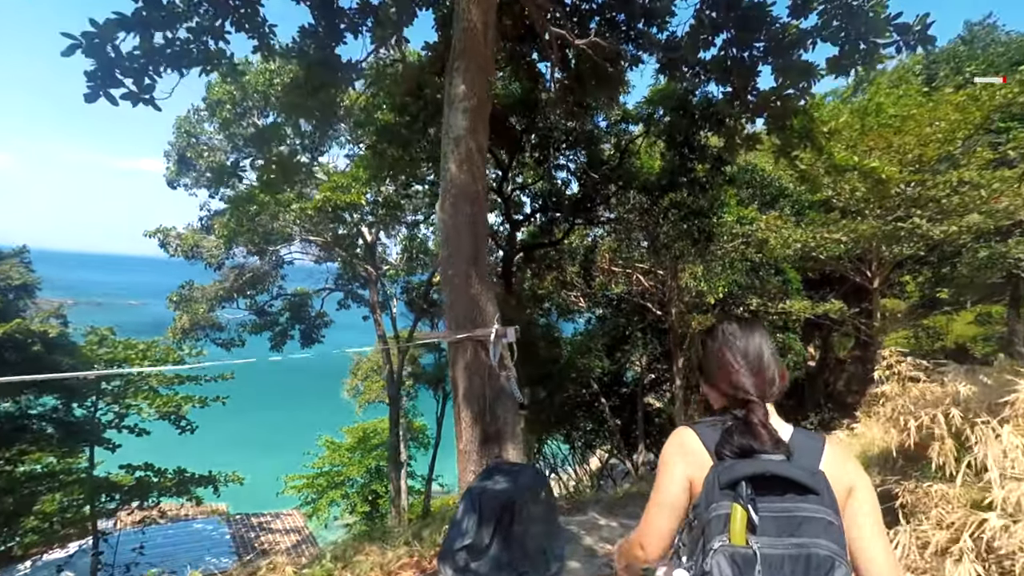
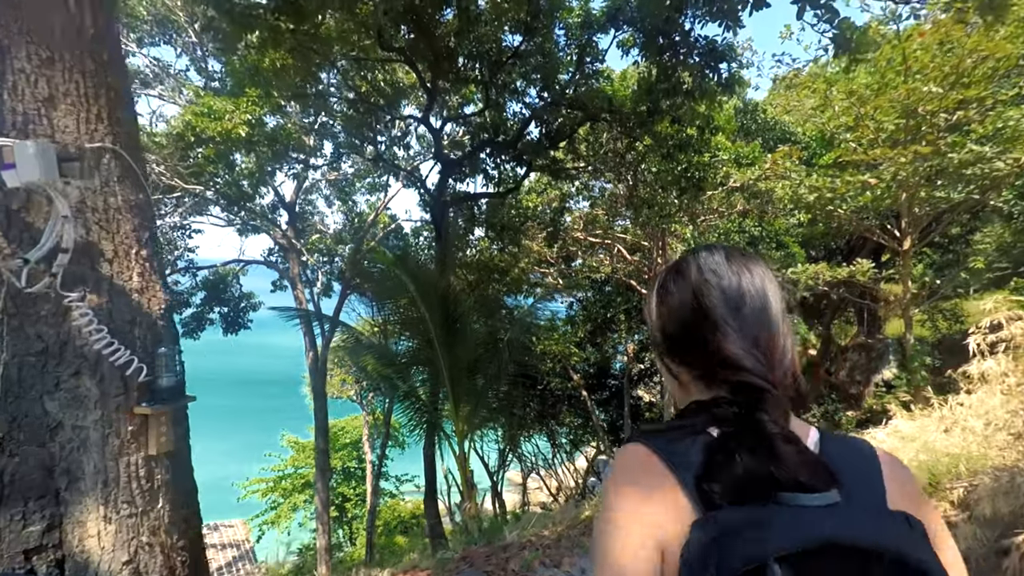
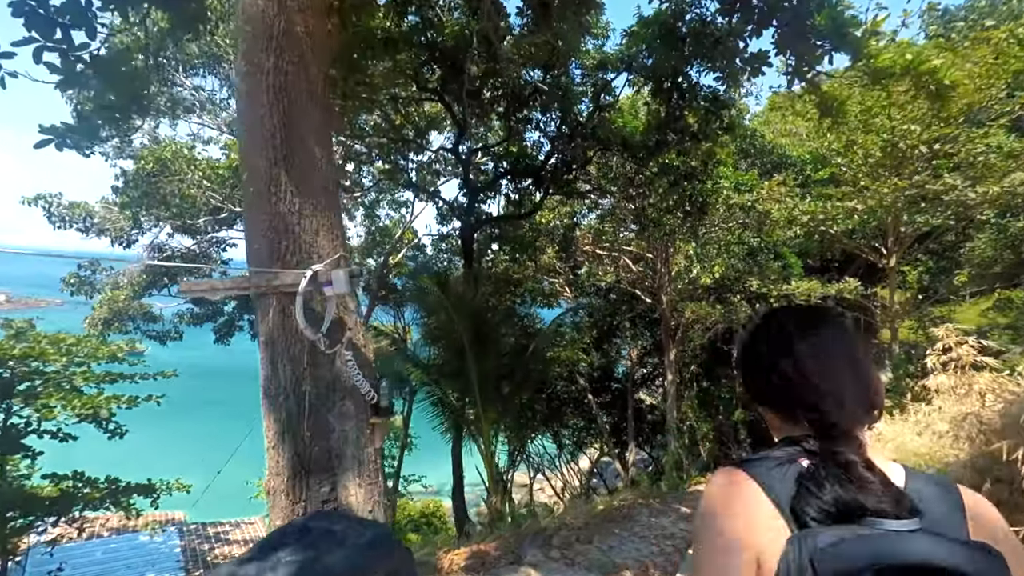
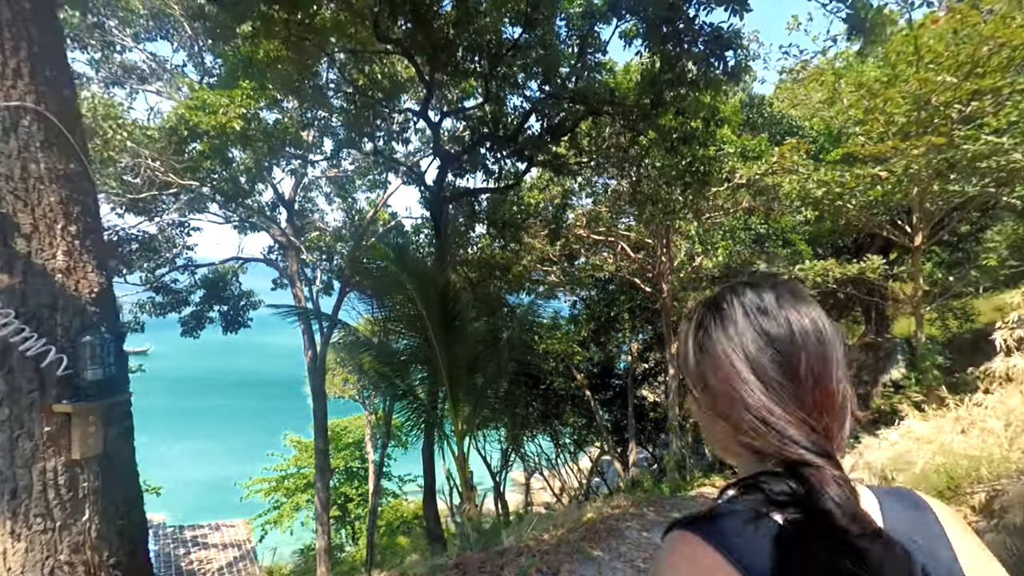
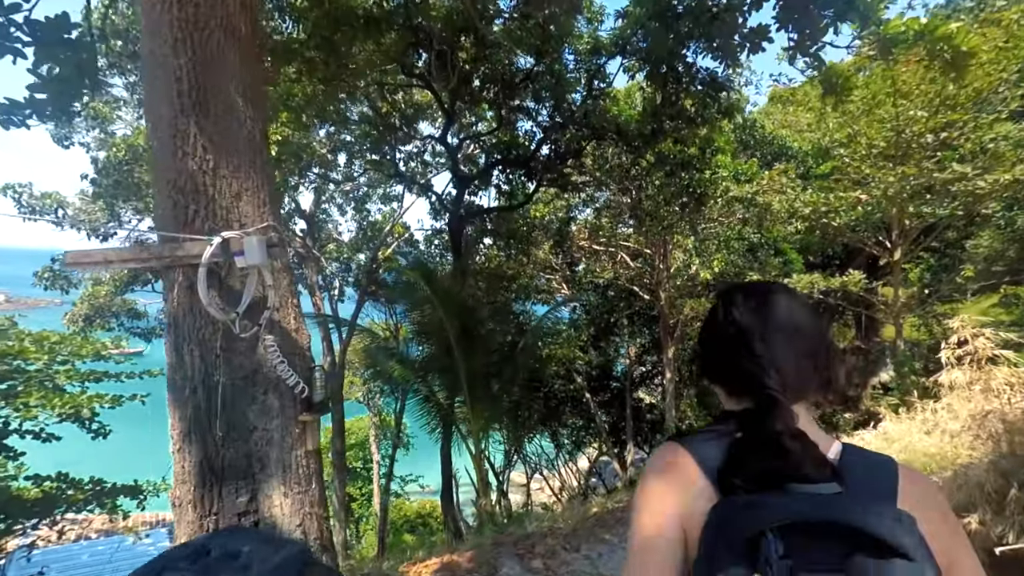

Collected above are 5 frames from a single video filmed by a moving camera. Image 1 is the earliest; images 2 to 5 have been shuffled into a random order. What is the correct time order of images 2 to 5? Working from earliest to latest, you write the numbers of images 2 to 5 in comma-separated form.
3, 5, 2, 4
